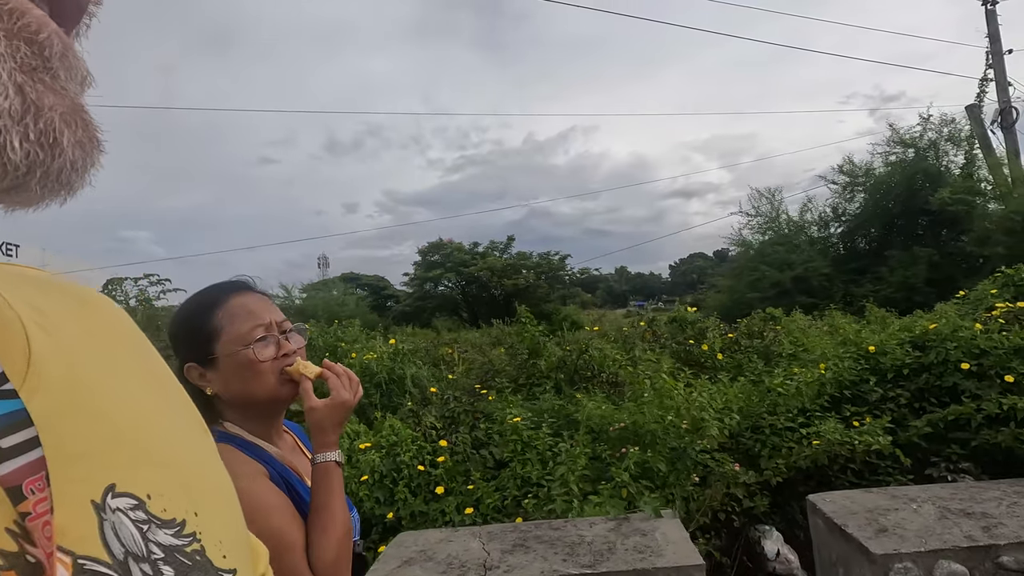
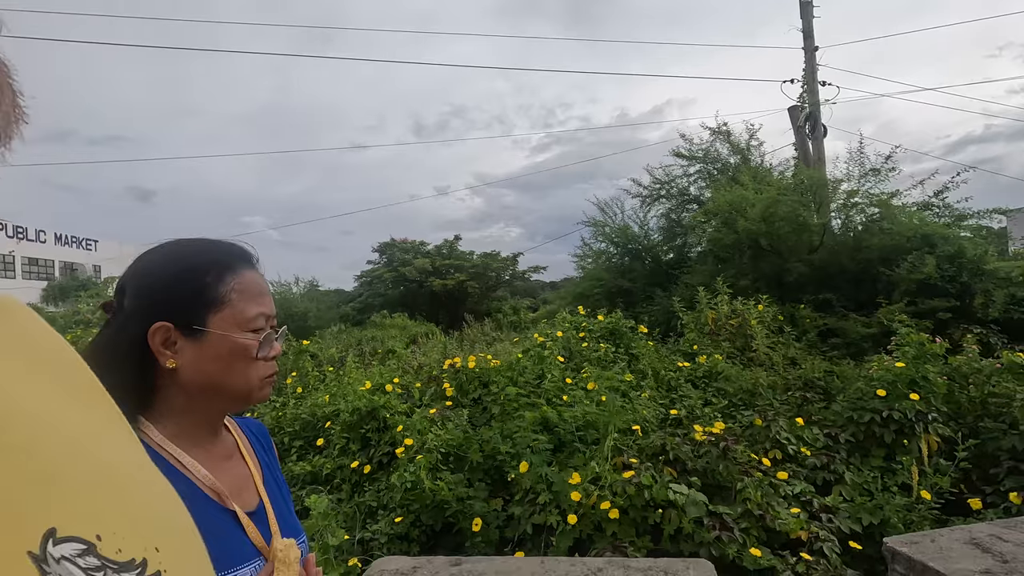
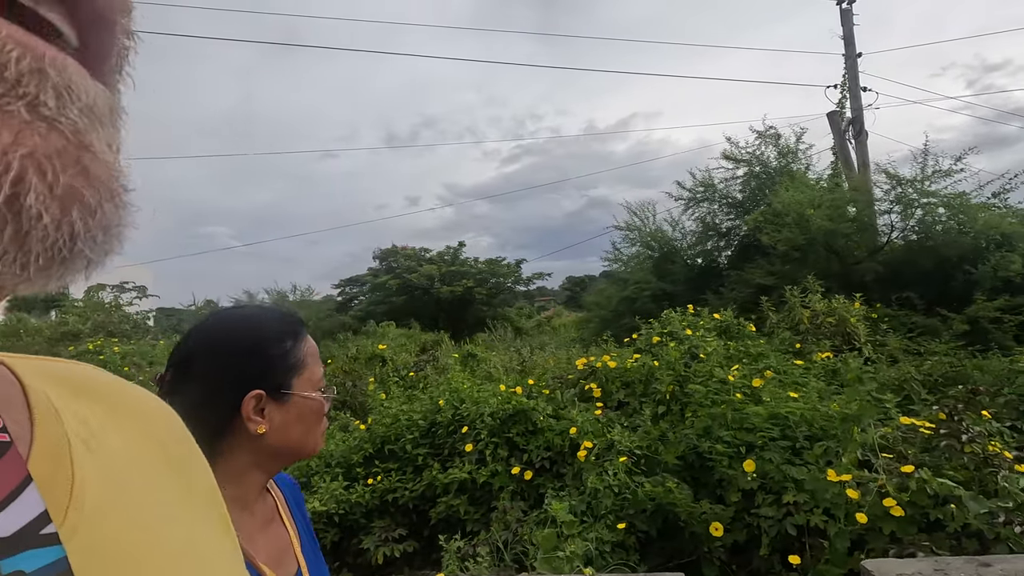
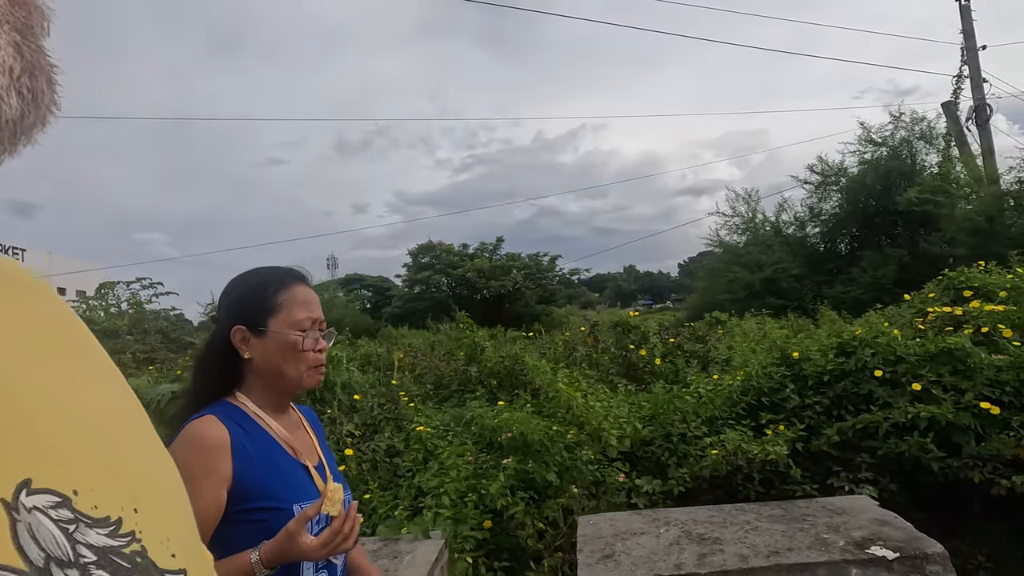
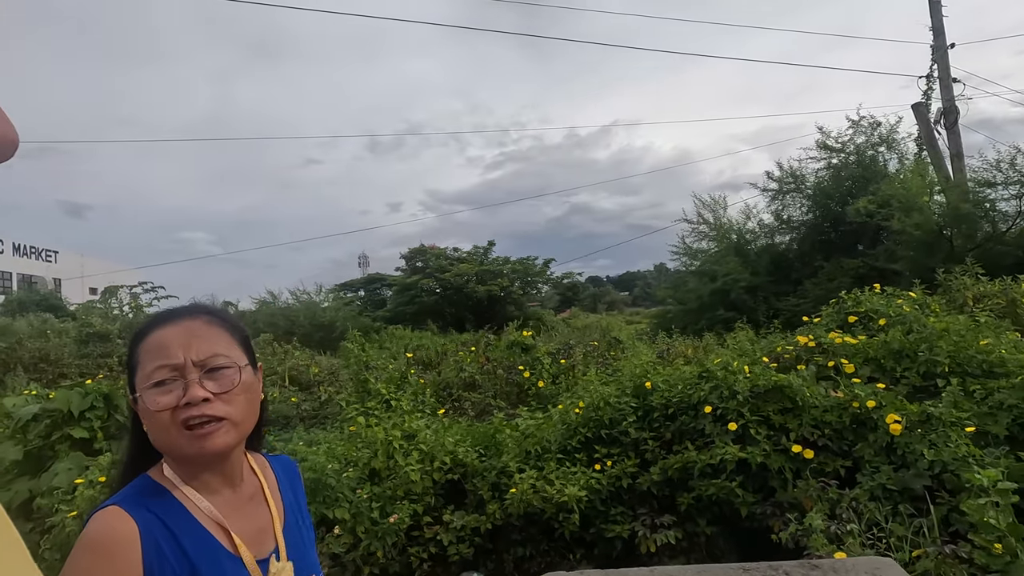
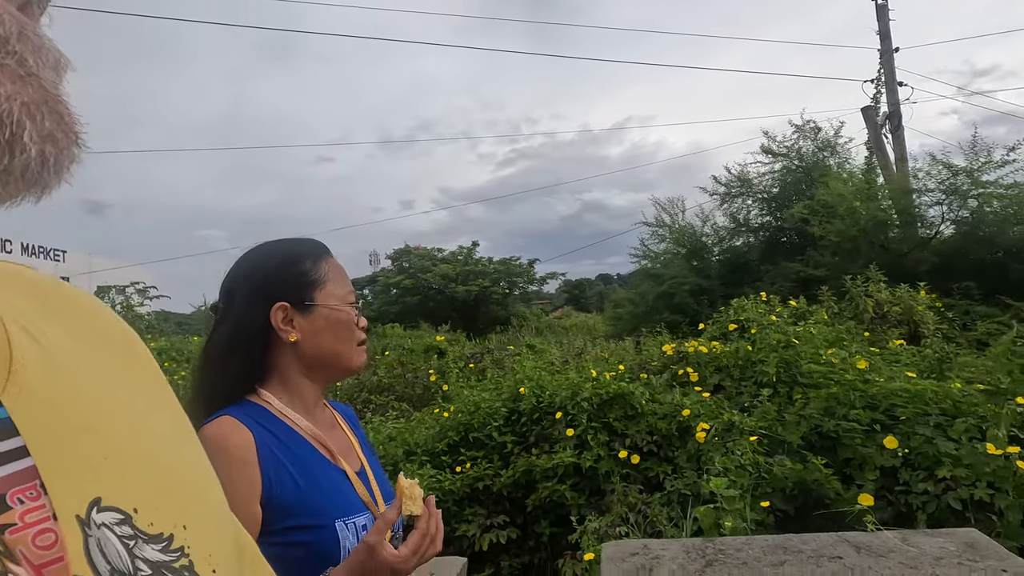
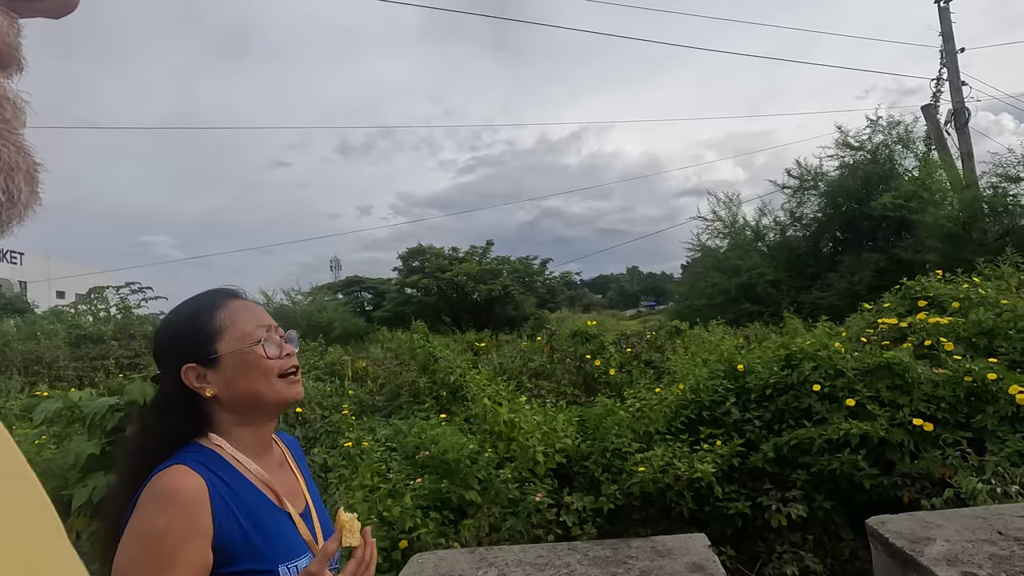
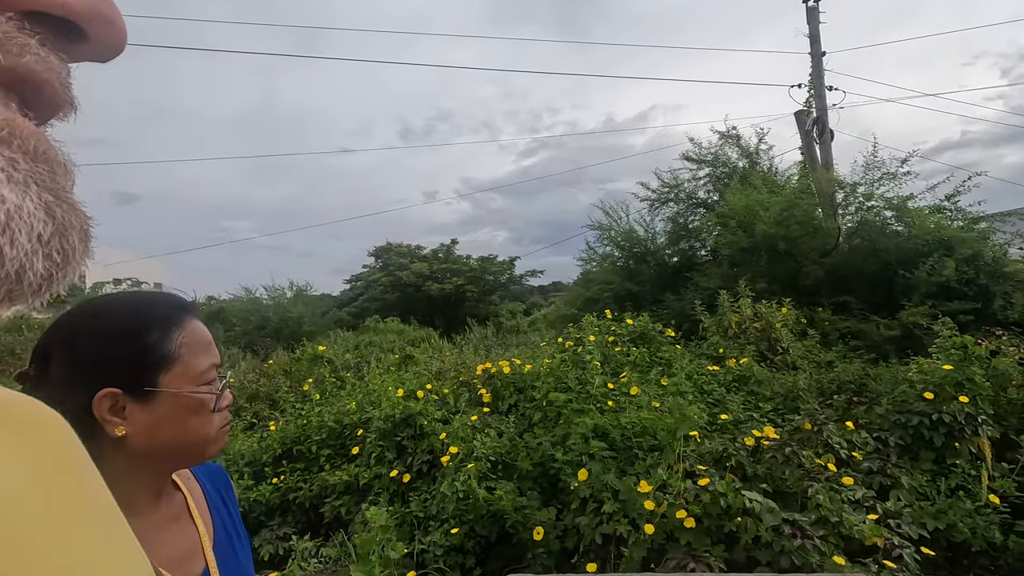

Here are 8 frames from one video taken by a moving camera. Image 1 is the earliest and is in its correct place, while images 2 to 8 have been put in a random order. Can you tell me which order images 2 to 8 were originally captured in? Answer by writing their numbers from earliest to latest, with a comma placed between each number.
4, 7, 5, 6, 3, 8, 2
